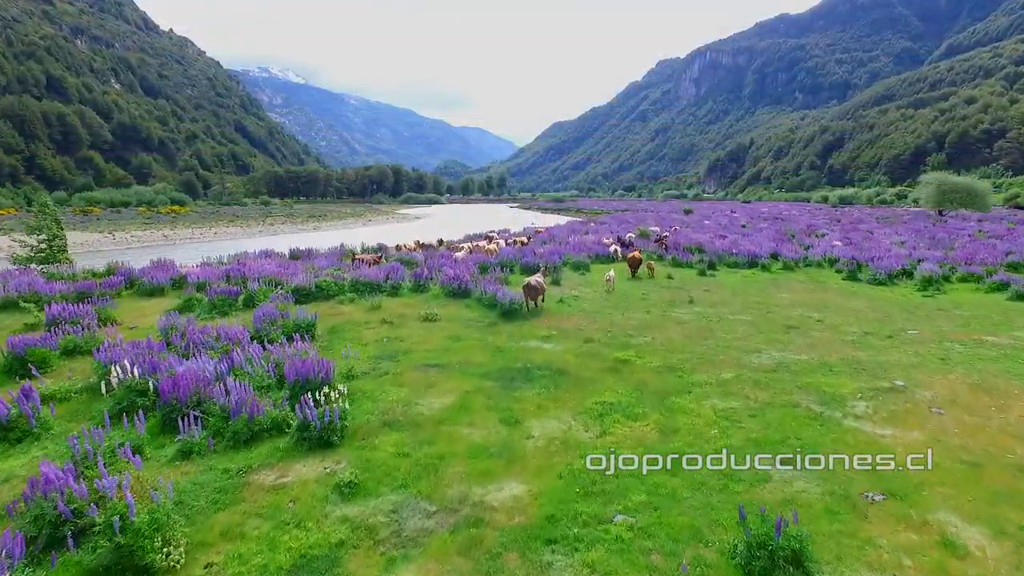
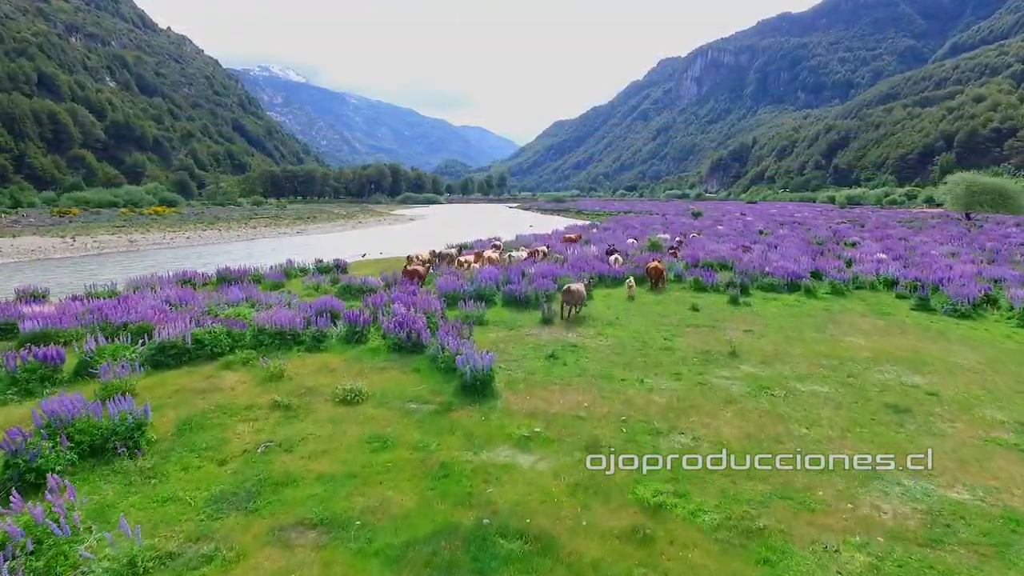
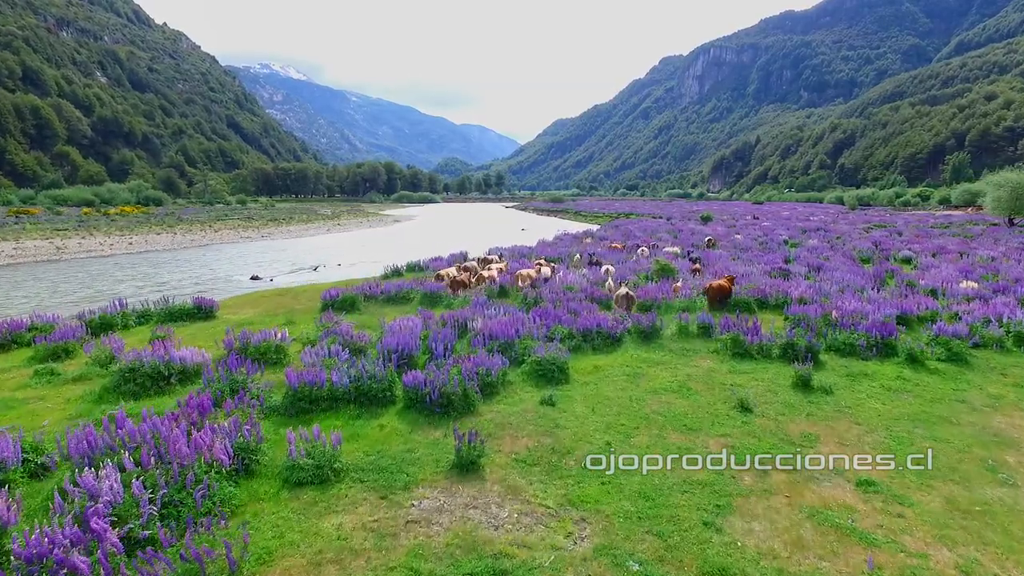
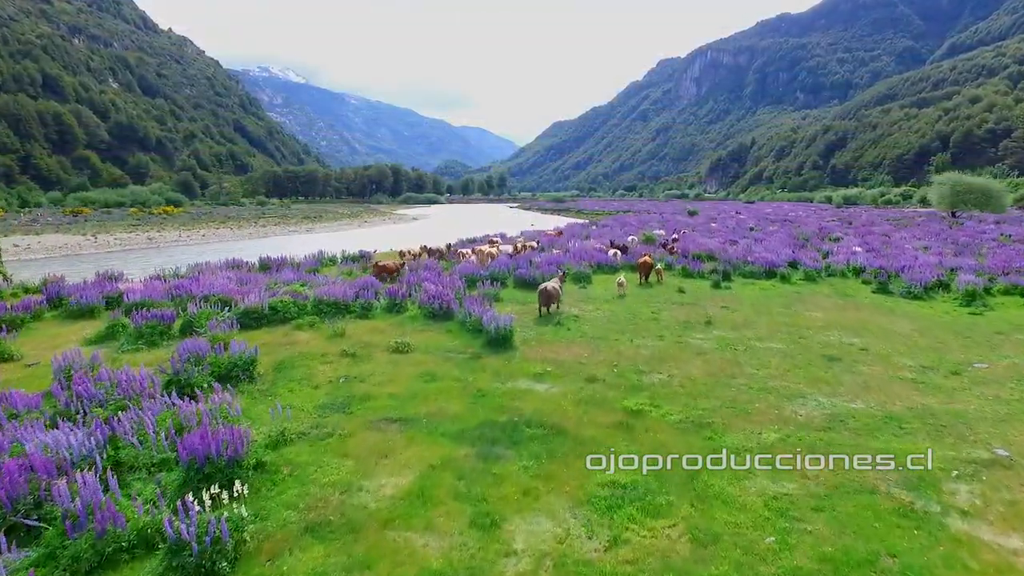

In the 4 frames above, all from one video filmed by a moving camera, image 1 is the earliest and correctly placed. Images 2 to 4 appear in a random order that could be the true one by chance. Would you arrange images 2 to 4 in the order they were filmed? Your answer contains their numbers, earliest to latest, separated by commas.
4, 2, 3
